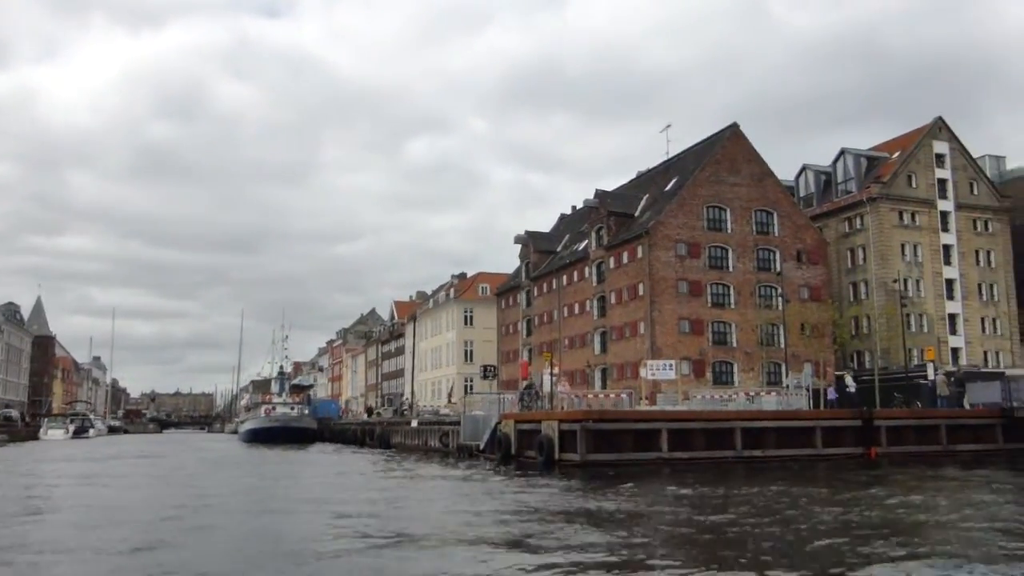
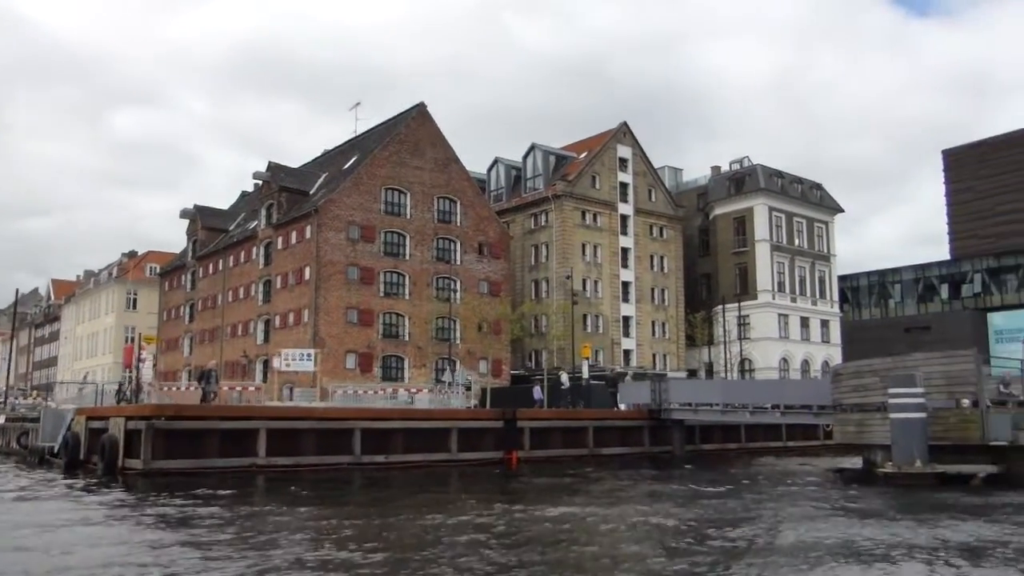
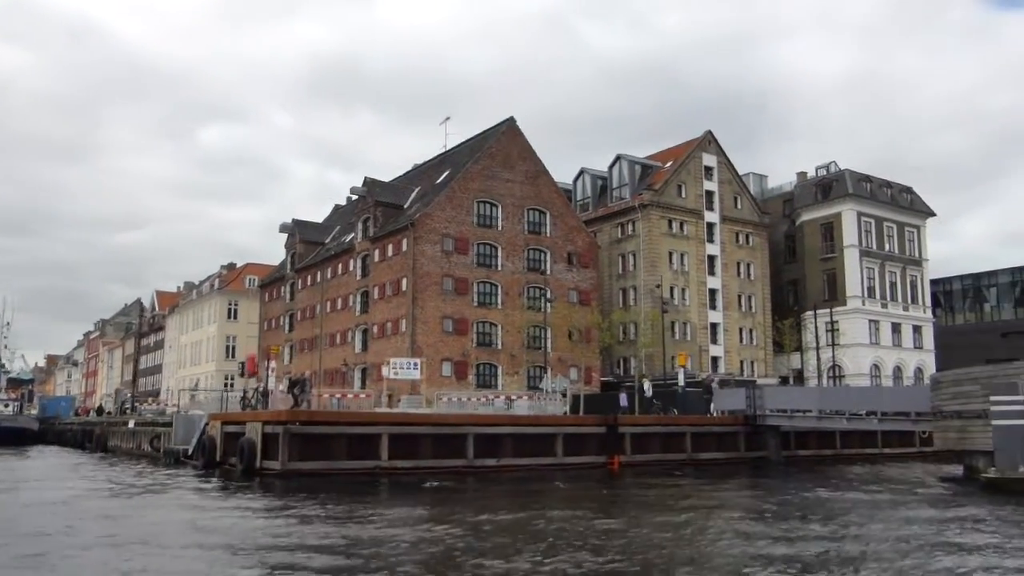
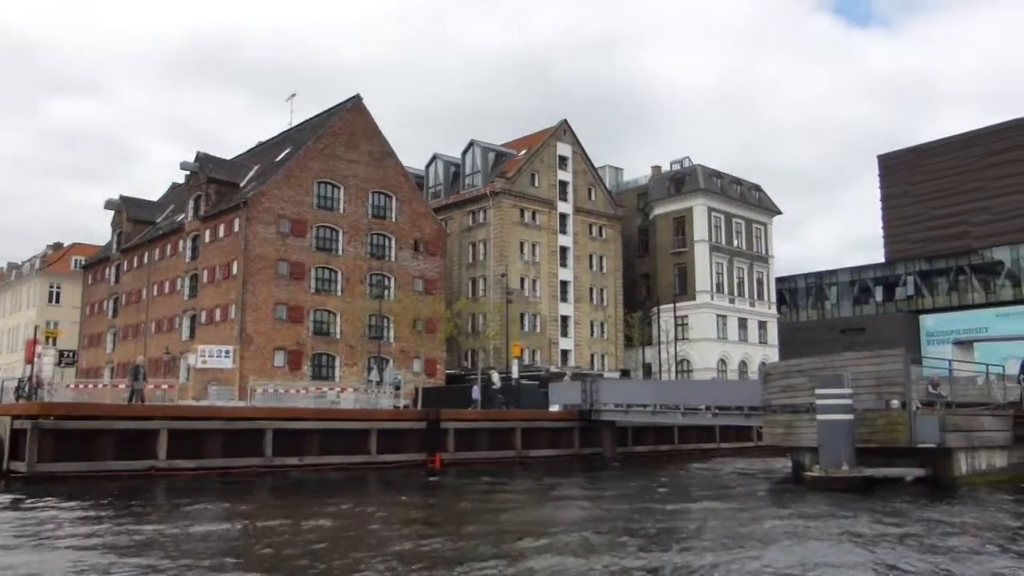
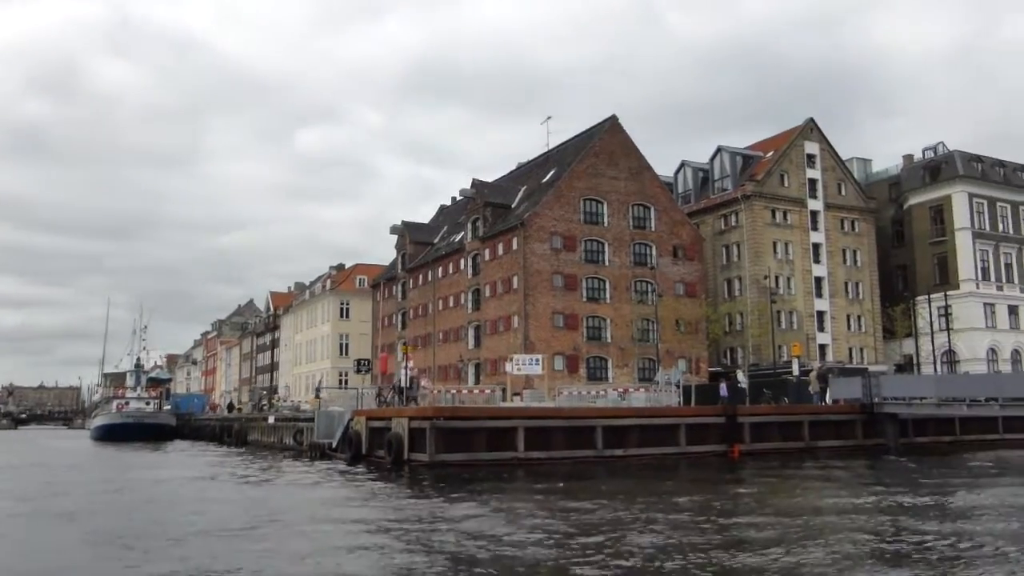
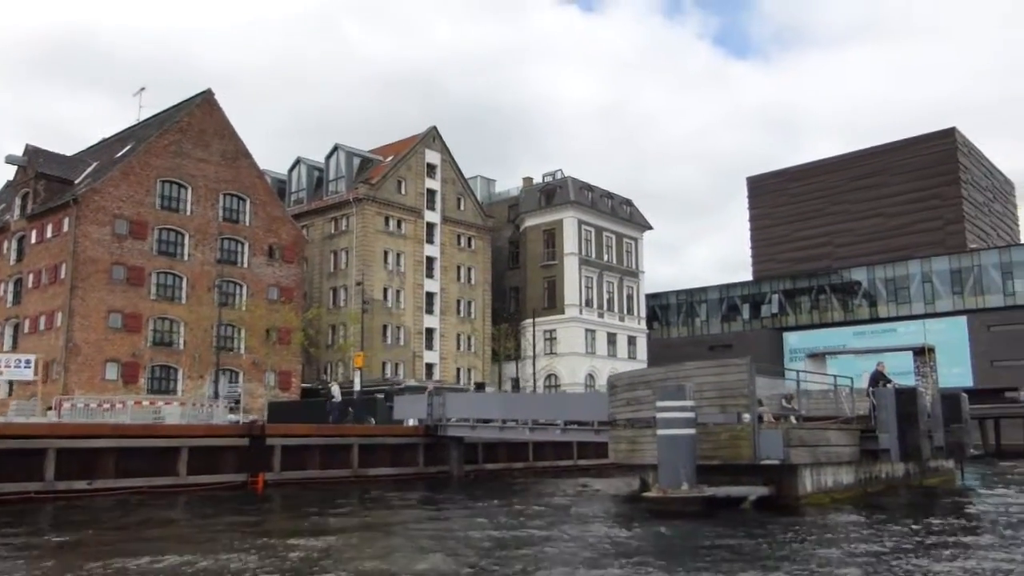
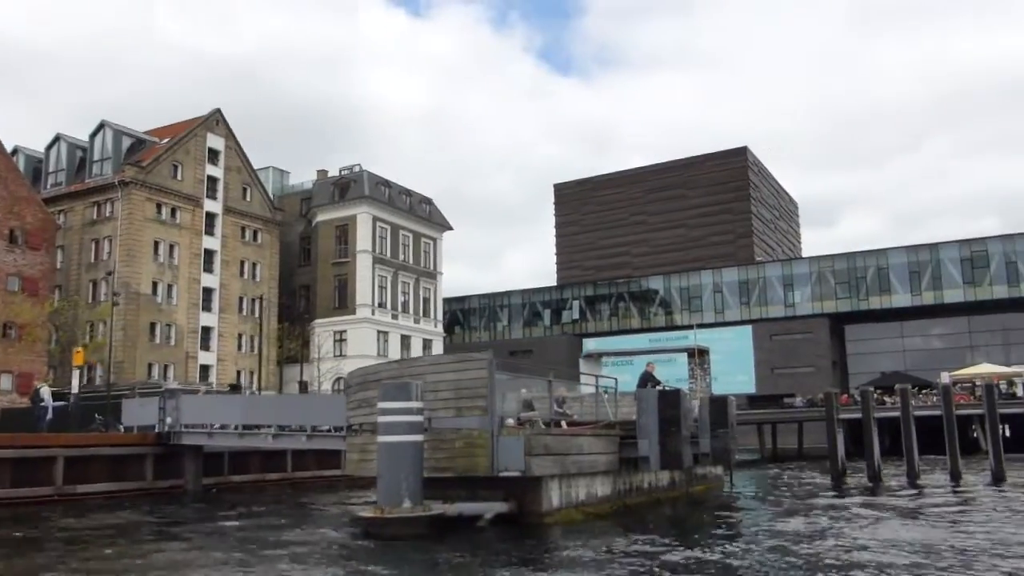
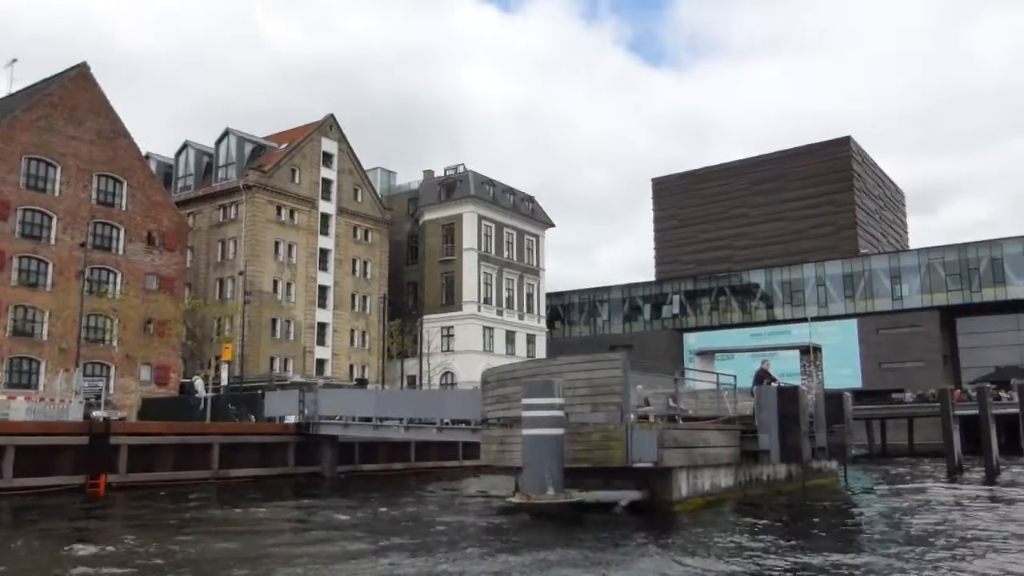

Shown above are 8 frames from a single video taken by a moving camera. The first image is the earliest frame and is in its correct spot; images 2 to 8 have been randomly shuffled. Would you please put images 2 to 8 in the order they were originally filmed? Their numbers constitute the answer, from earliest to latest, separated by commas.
5, 3, 2, 4, 6, 8, 7
